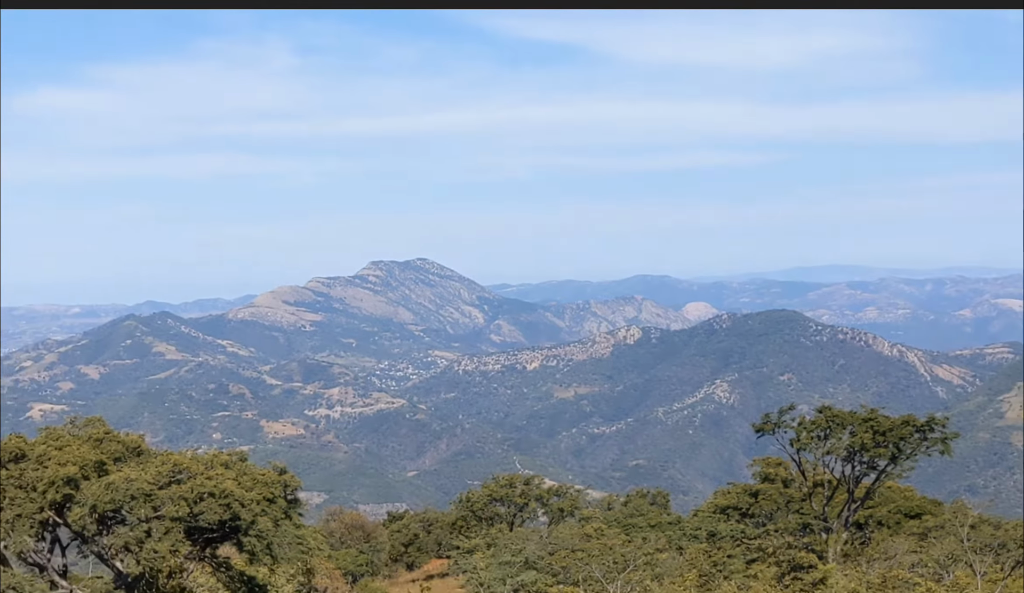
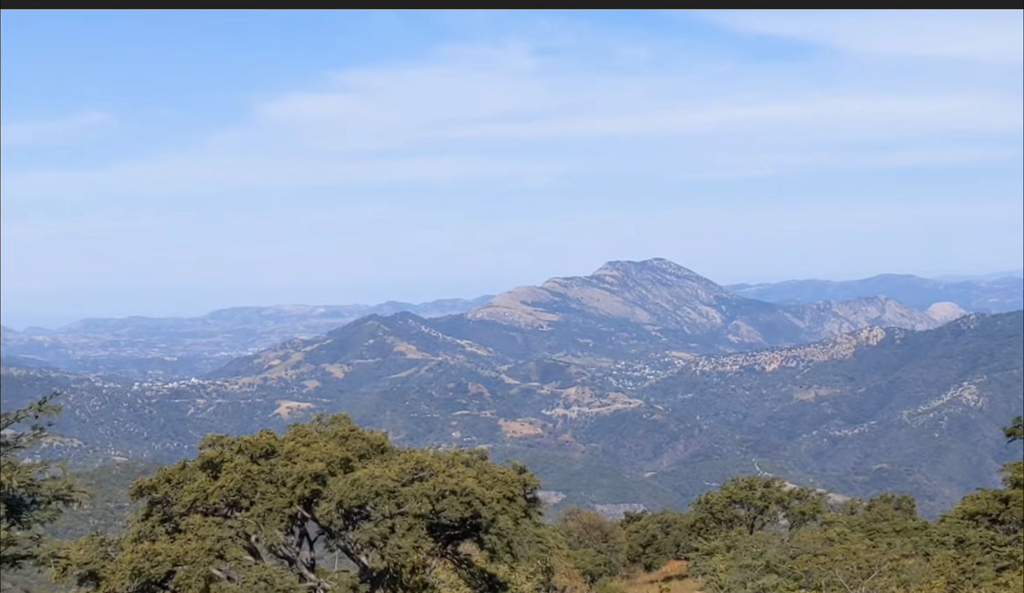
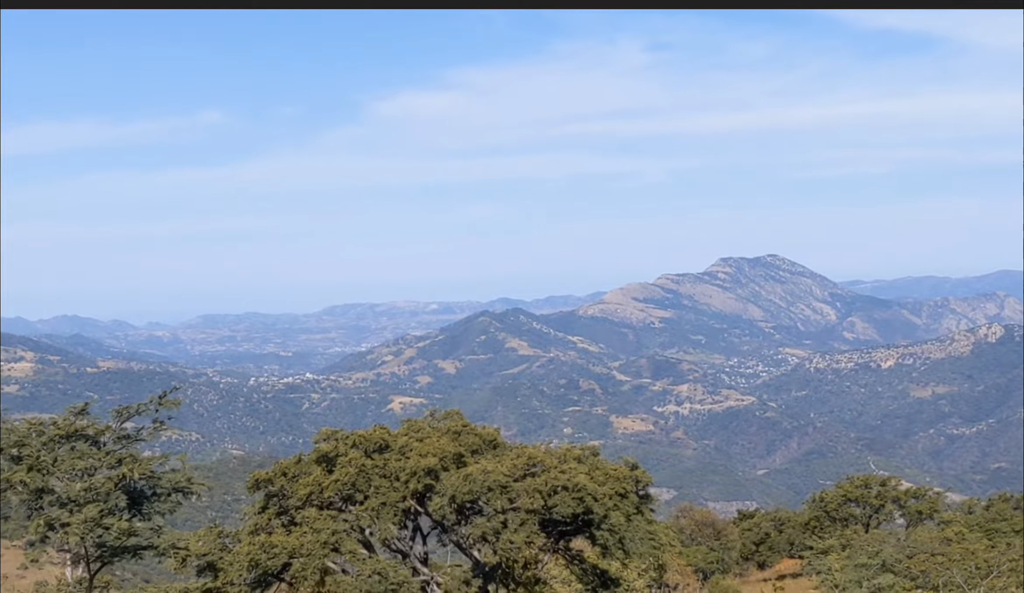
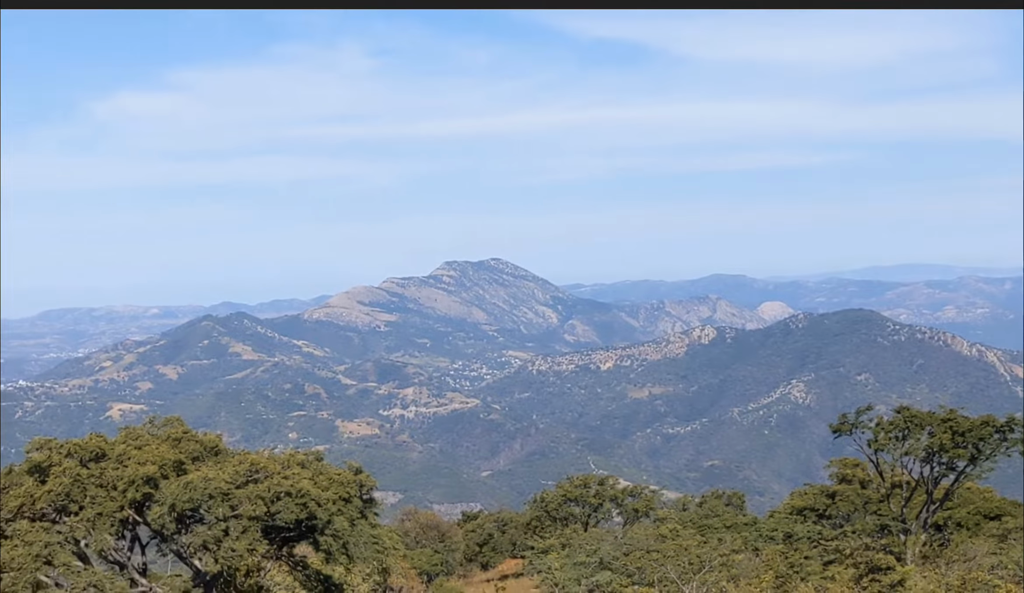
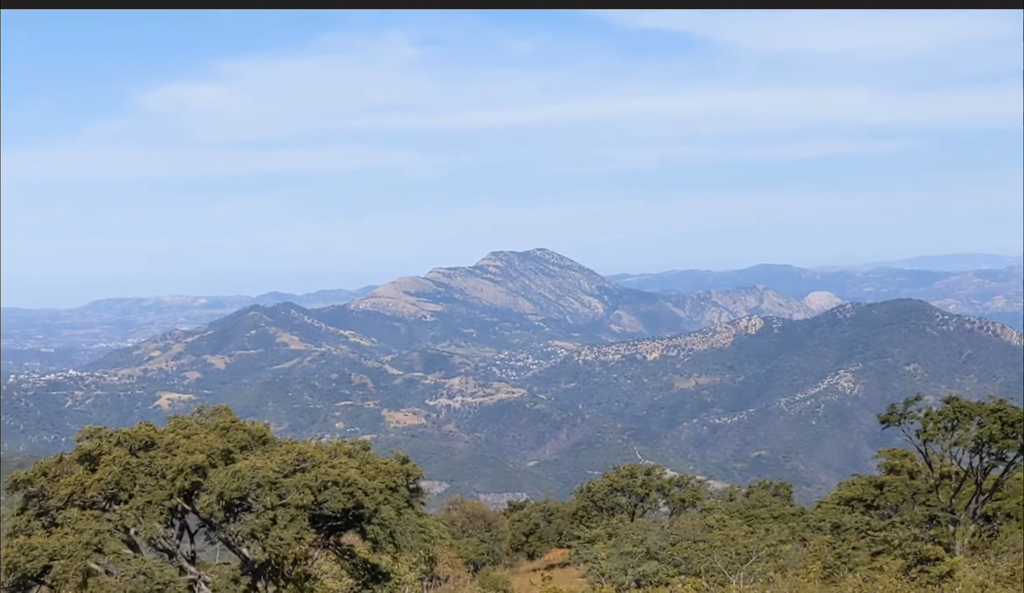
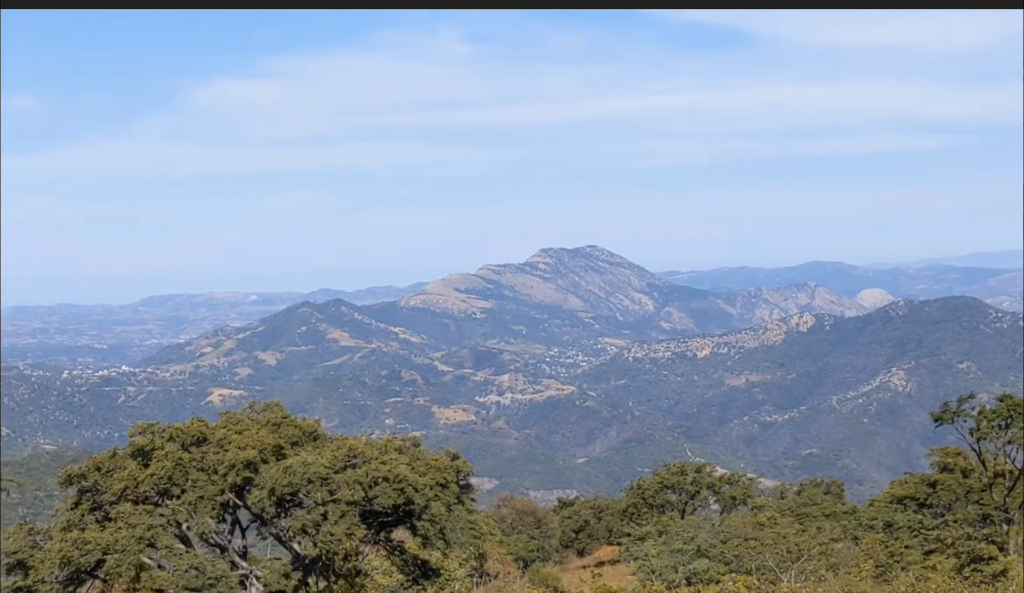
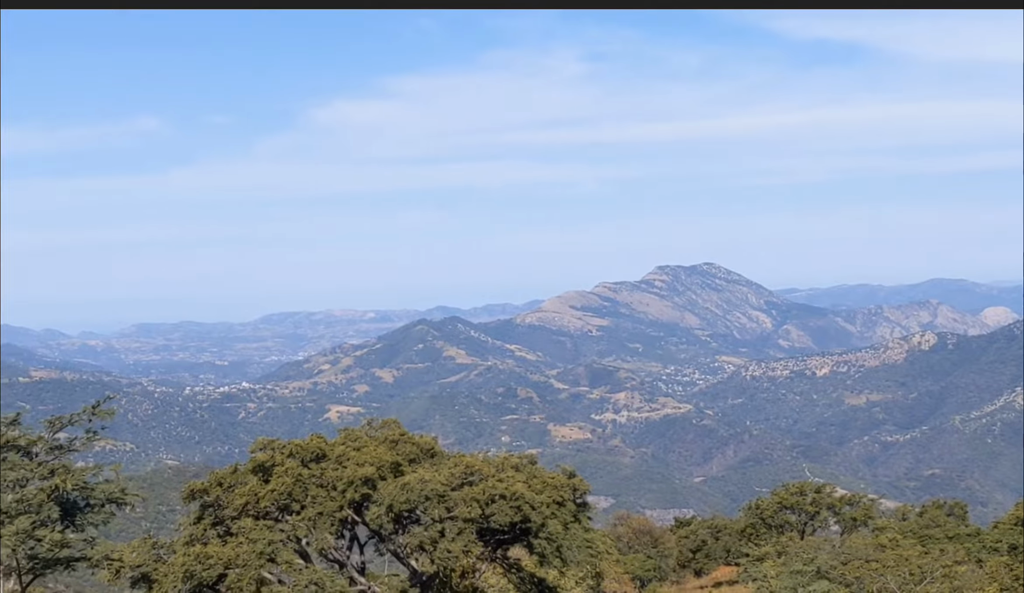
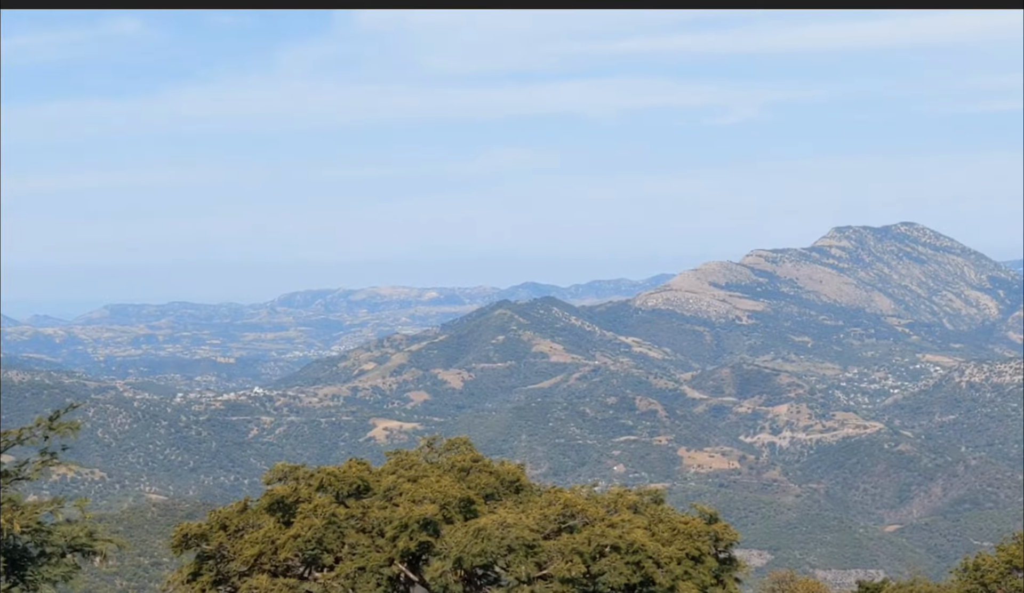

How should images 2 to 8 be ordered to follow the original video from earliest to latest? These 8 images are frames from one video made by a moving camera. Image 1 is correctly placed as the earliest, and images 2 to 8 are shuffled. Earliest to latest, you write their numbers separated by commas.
4, 5, 6, 2, 7, 3, 8
